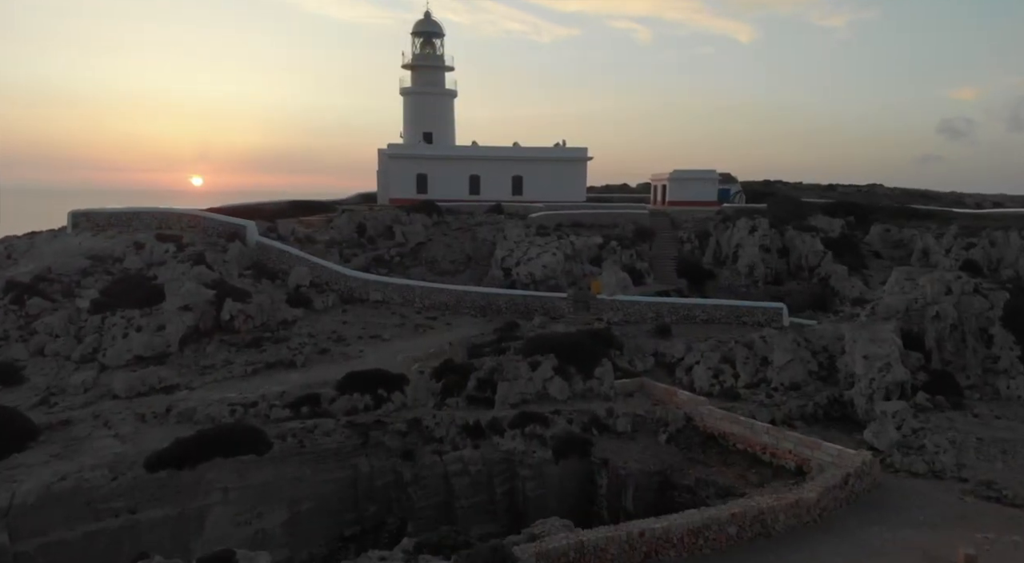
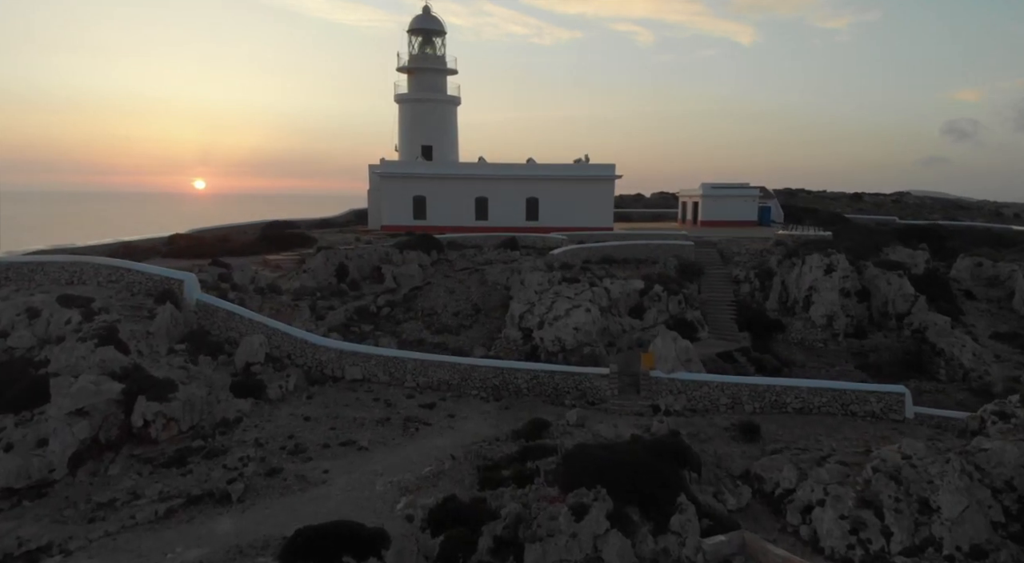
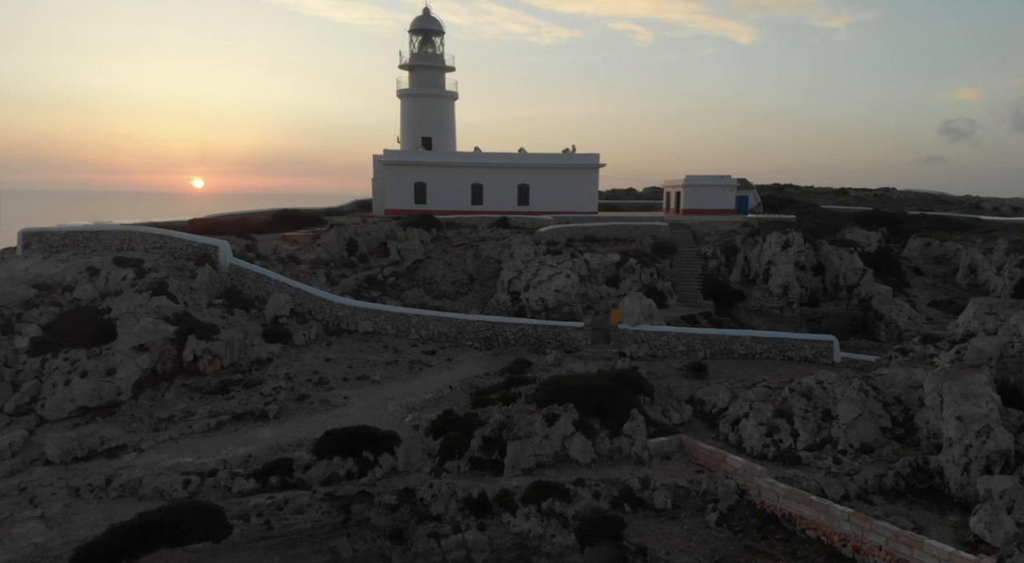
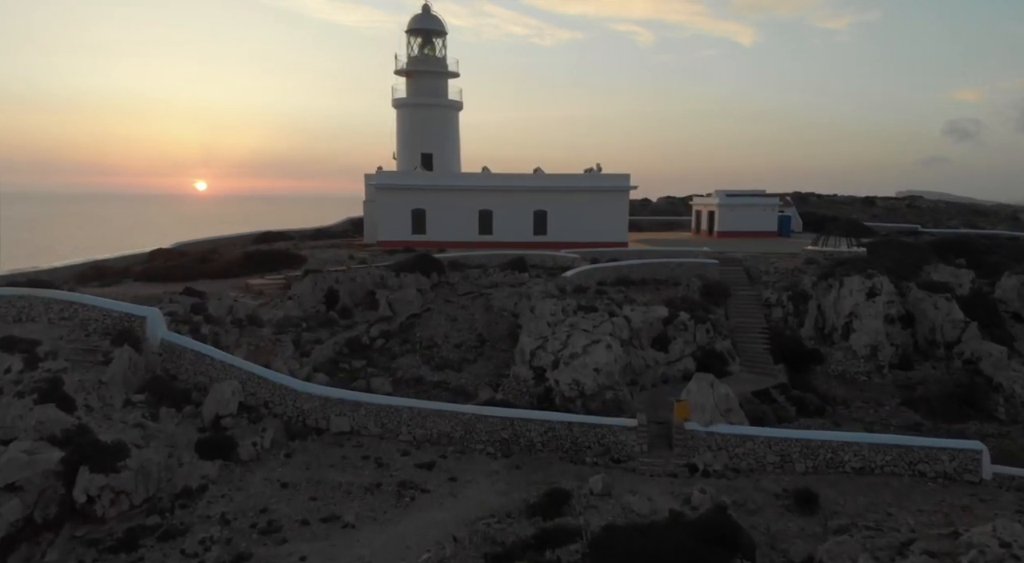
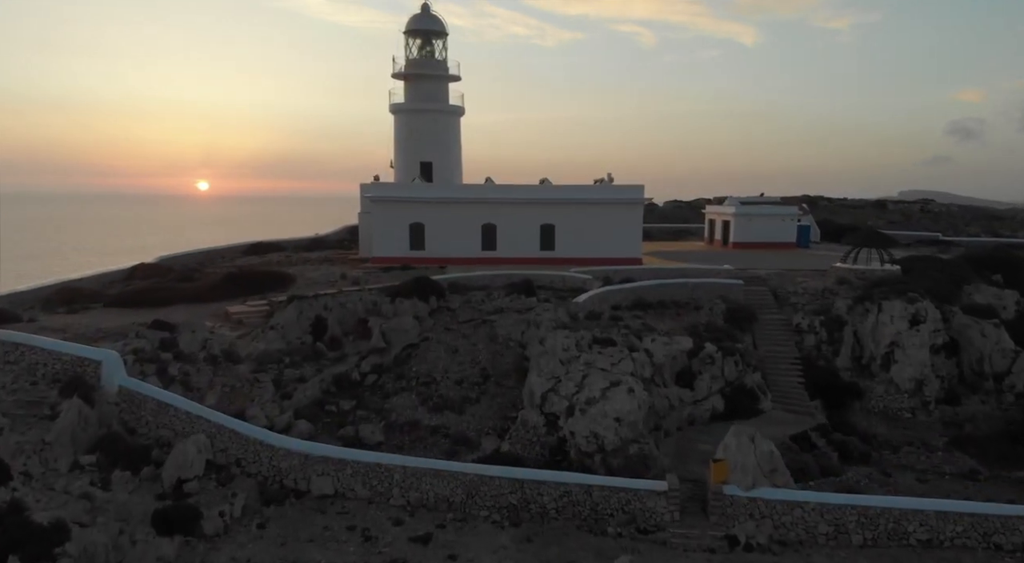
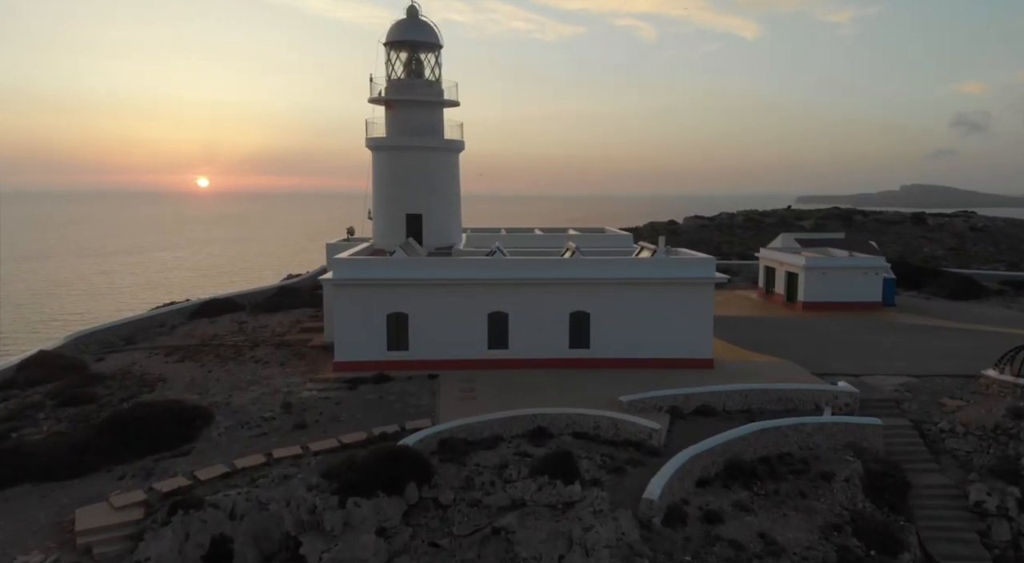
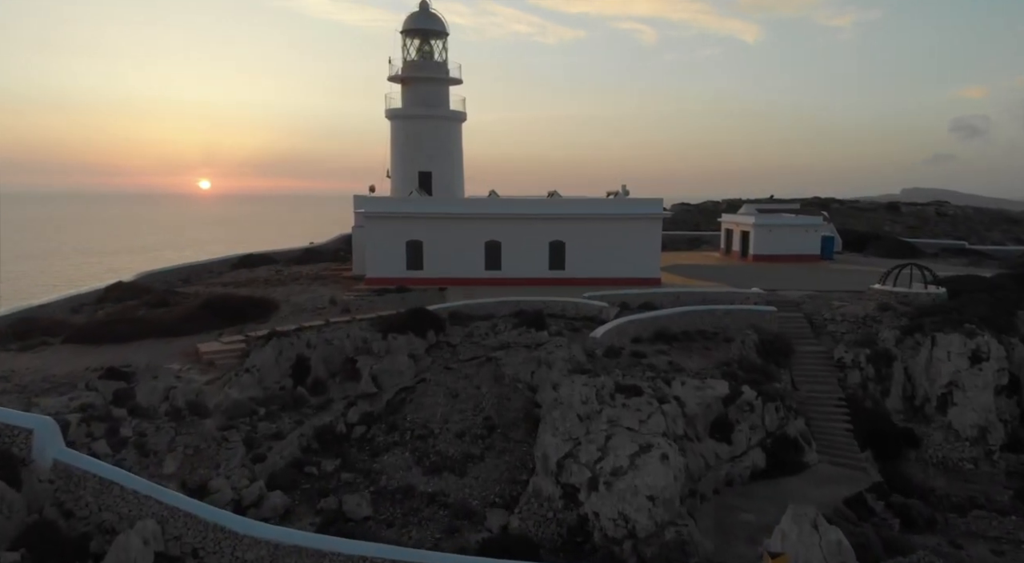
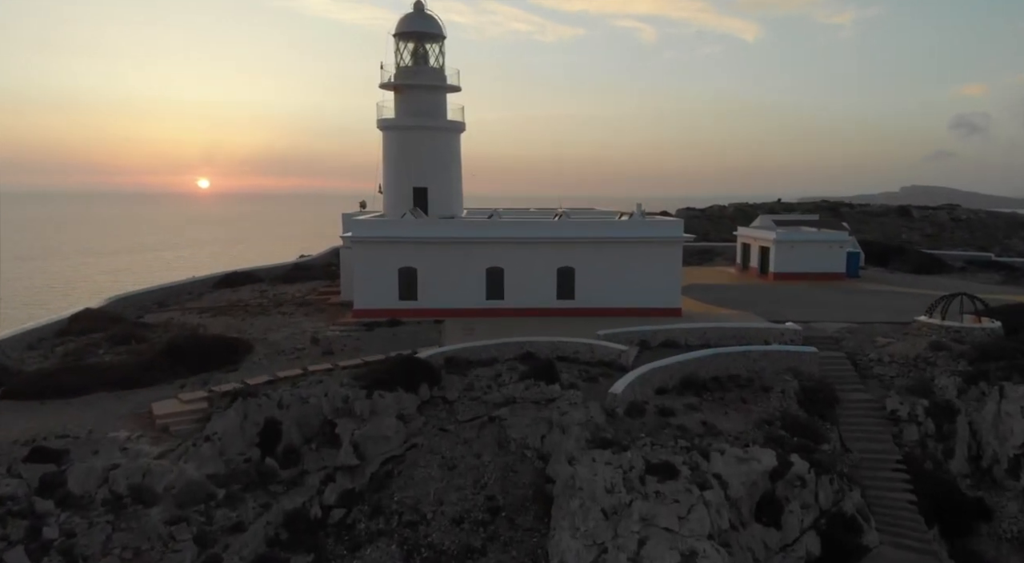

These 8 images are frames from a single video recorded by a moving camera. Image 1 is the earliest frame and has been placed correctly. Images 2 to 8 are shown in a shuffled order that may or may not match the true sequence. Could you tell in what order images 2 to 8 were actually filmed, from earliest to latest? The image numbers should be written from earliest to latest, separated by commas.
3, 2, 4, 5, 7, 8, 6
